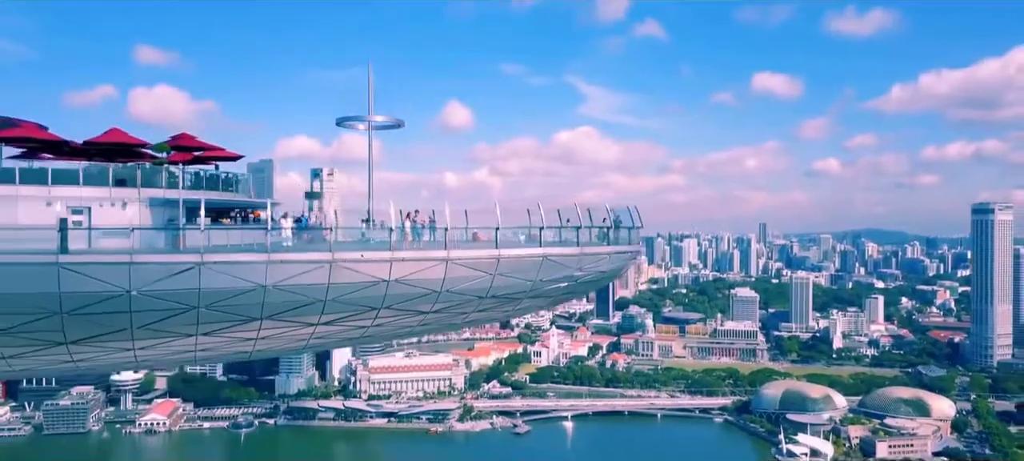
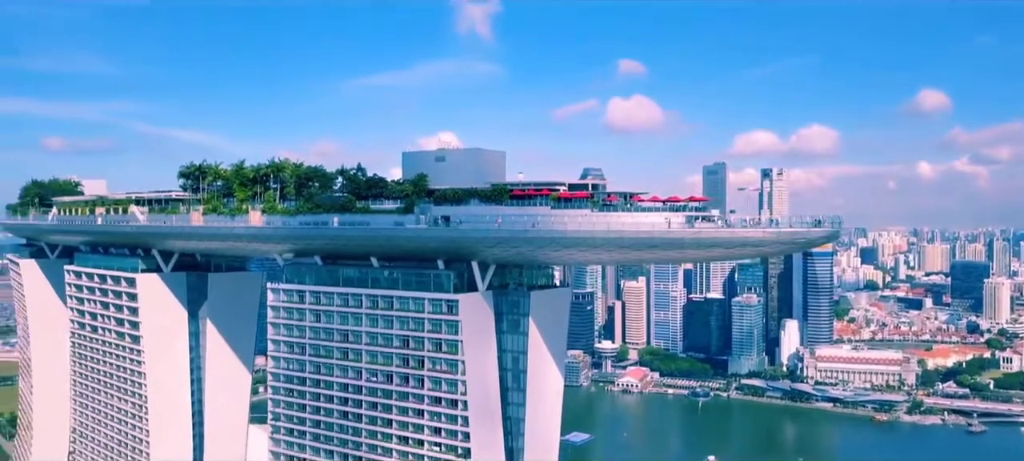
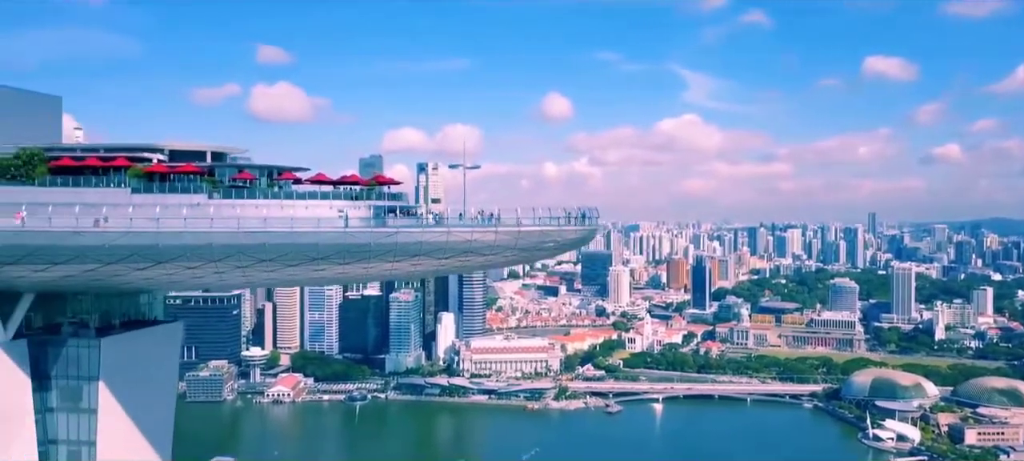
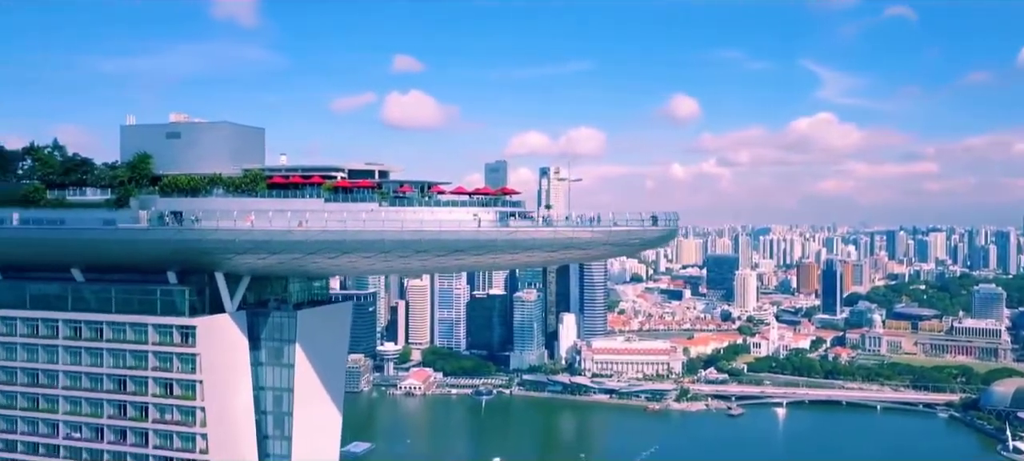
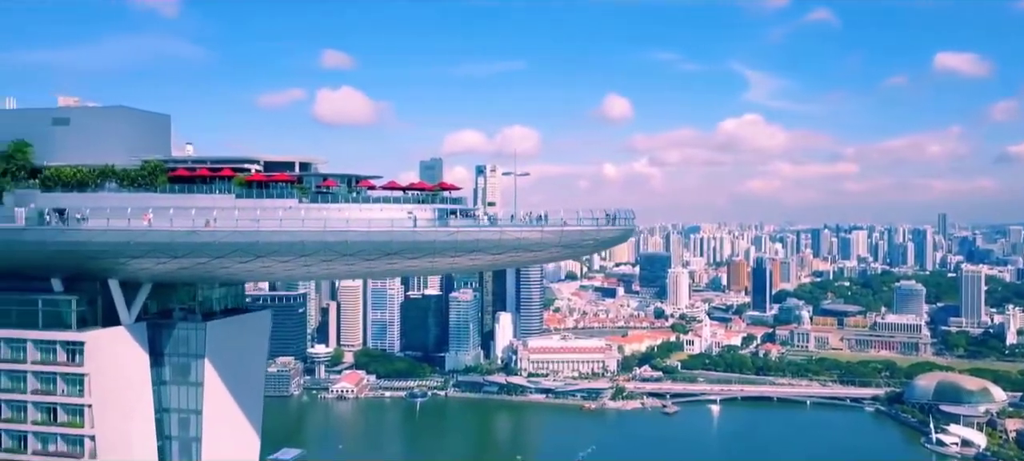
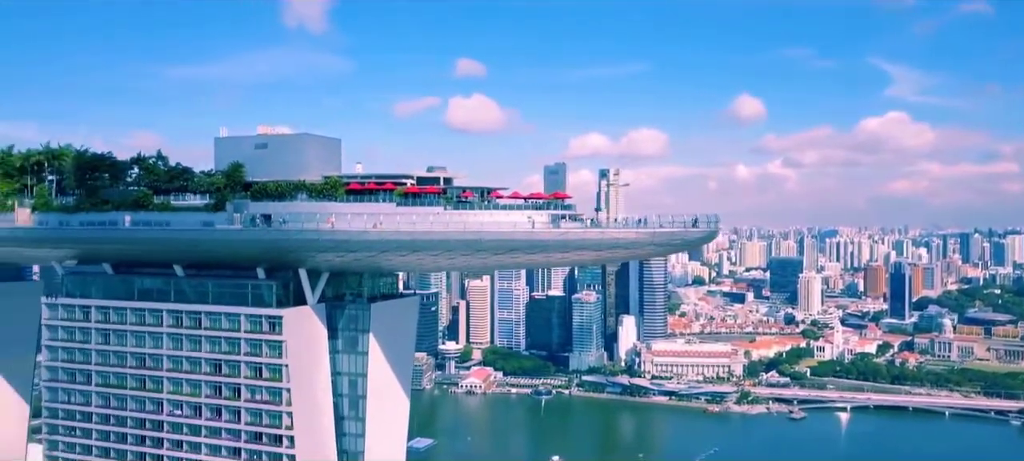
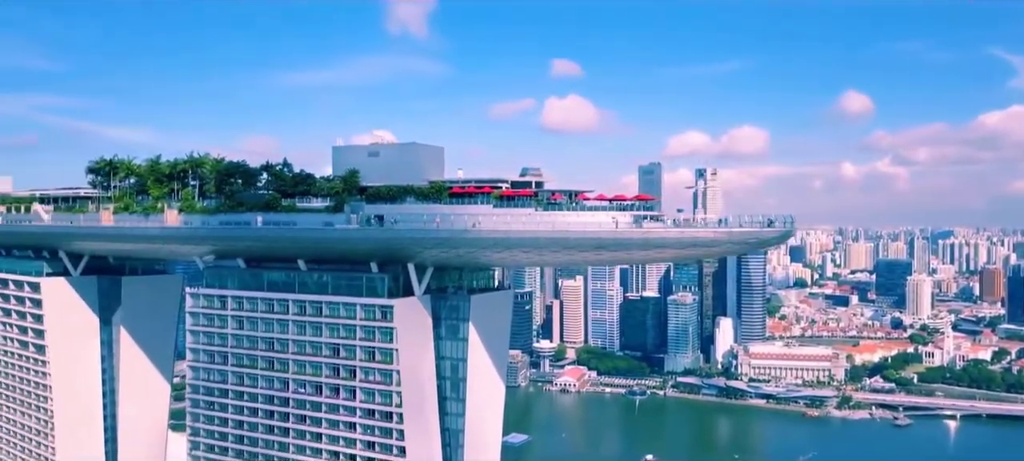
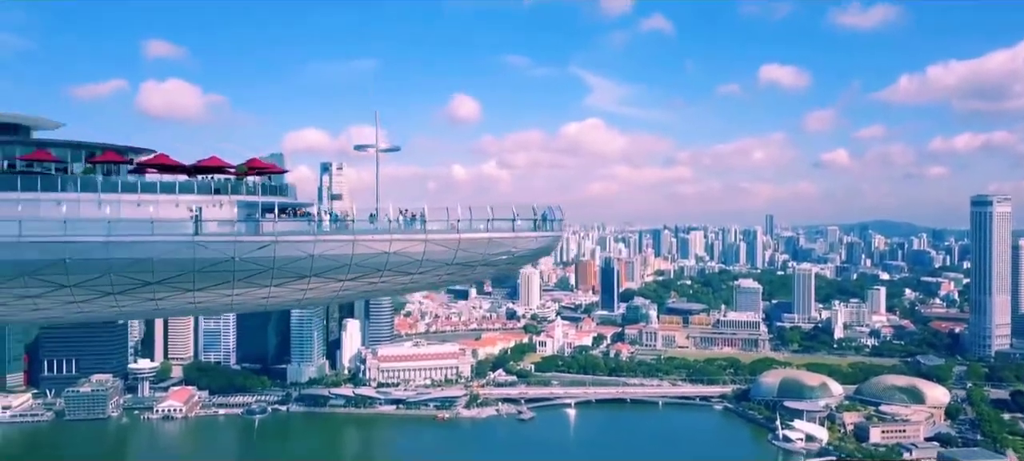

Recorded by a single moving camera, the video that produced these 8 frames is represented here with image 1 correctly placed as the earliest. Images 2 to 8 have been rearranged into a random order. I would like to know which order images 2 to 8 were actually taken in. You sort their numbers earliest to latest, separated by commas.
8, 3, 5, 4, 6, 7, 2
